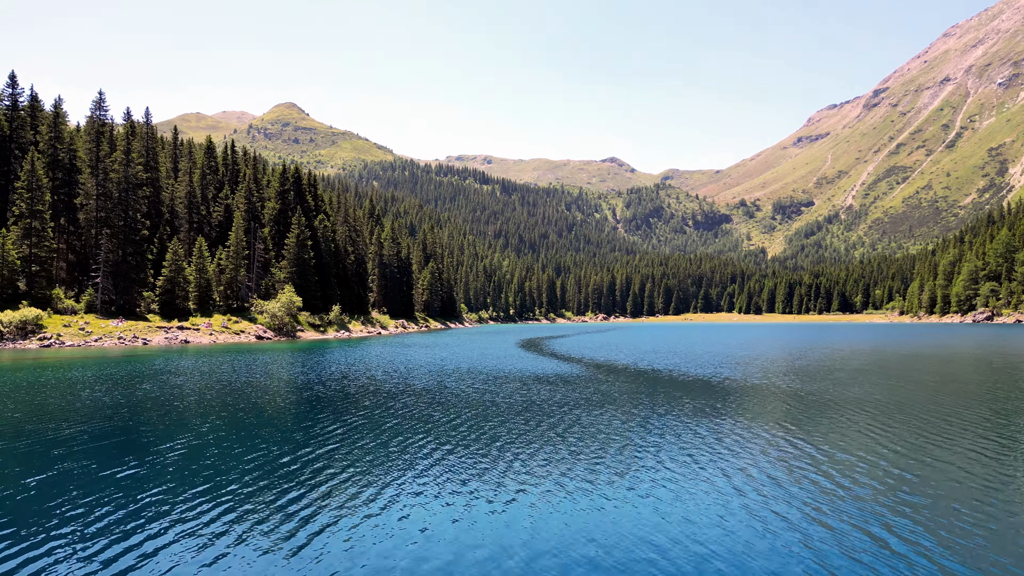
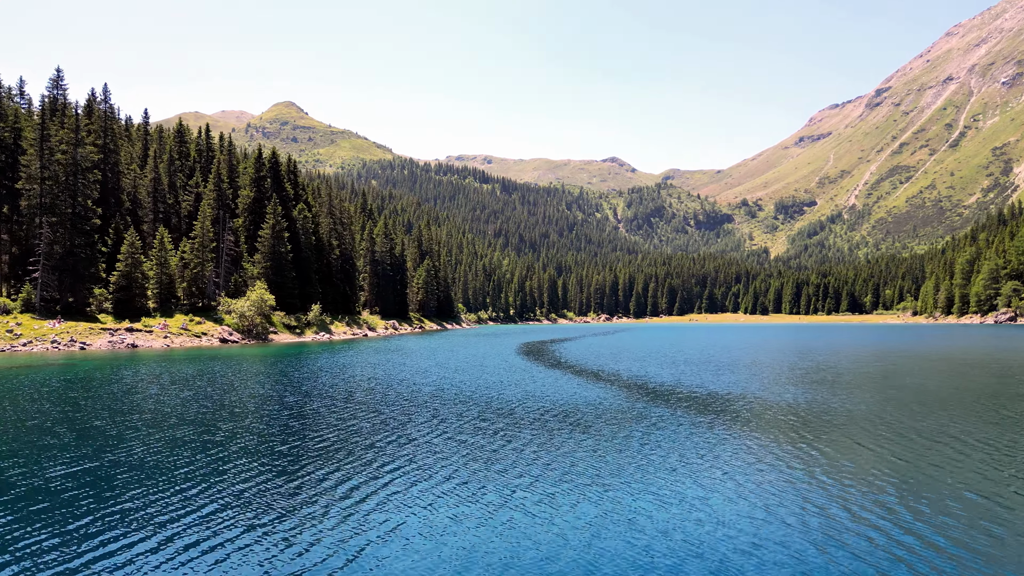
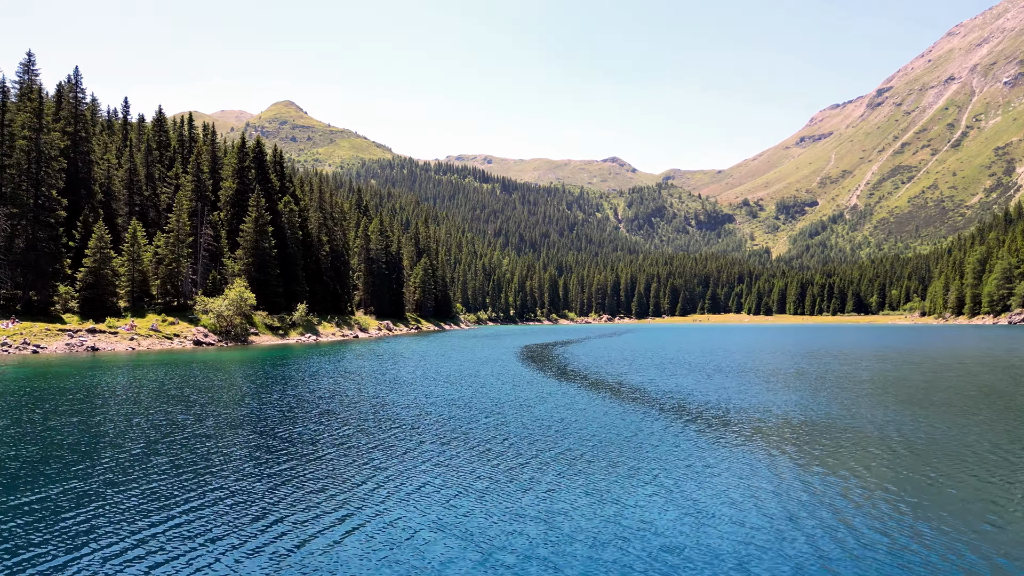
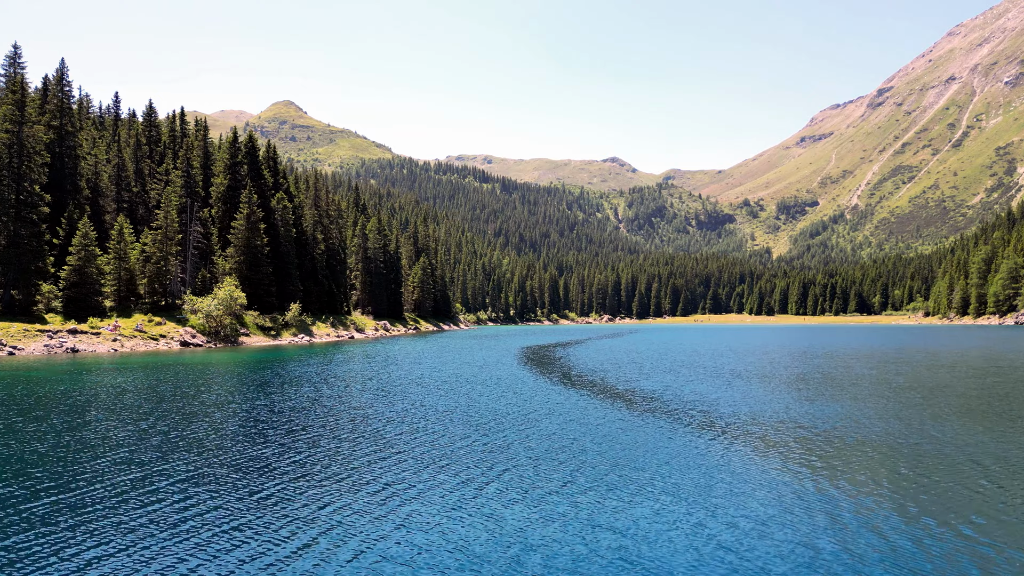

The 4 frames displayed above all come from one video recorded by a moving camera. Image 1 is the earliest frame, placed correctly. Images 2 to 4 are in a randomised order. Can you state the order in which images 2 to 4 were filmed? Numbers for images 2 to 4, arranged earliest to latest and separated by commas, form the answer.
2, 3, 4
